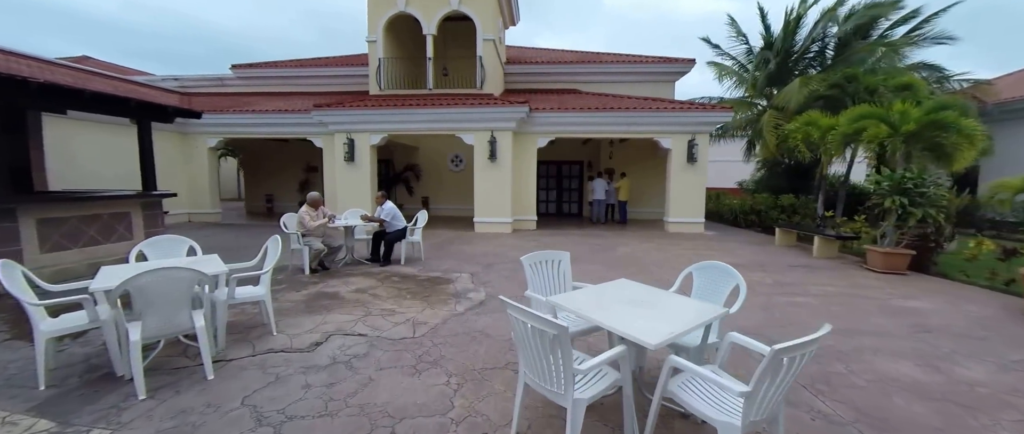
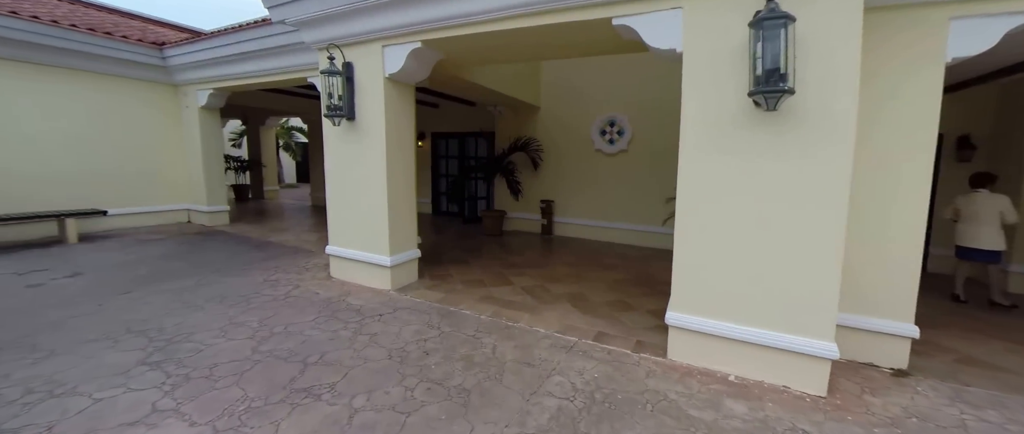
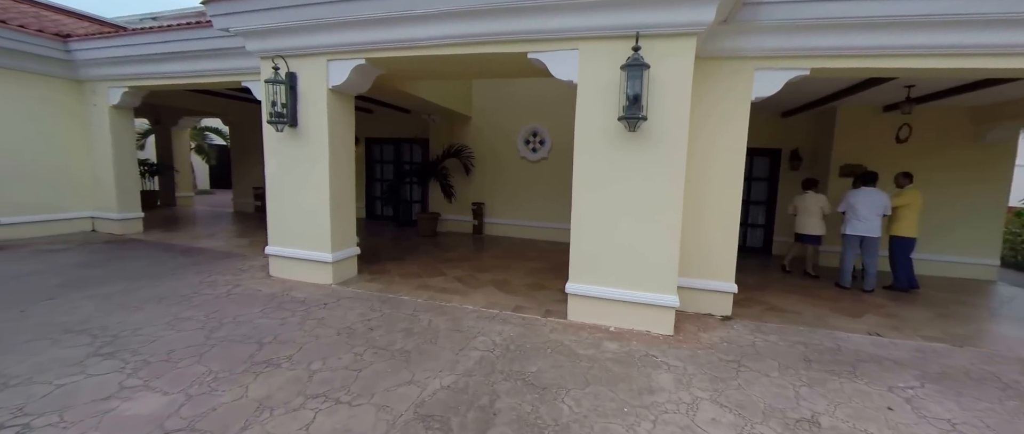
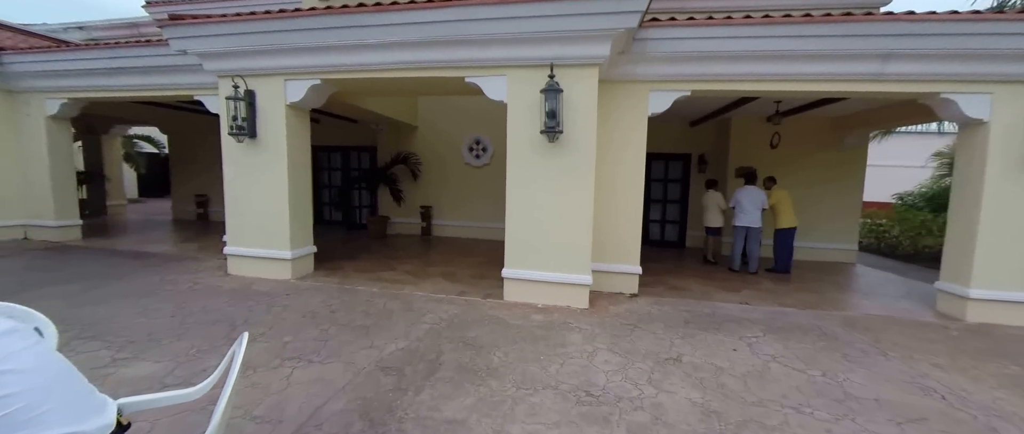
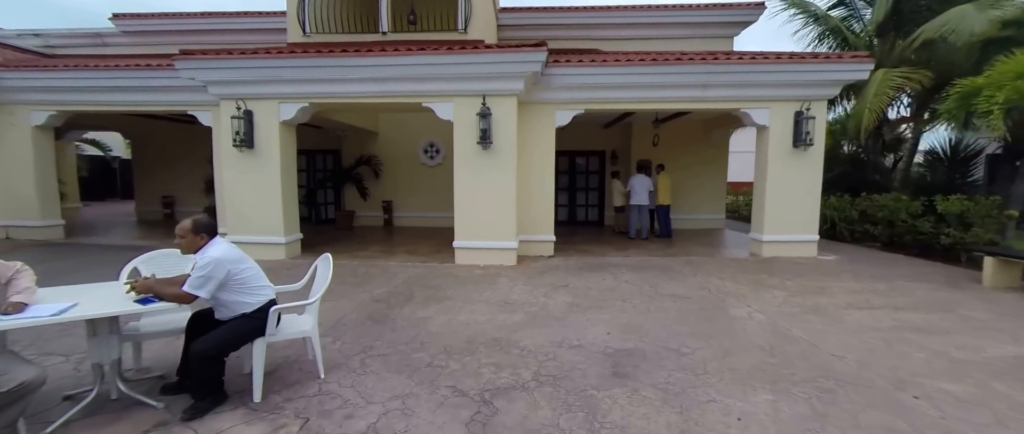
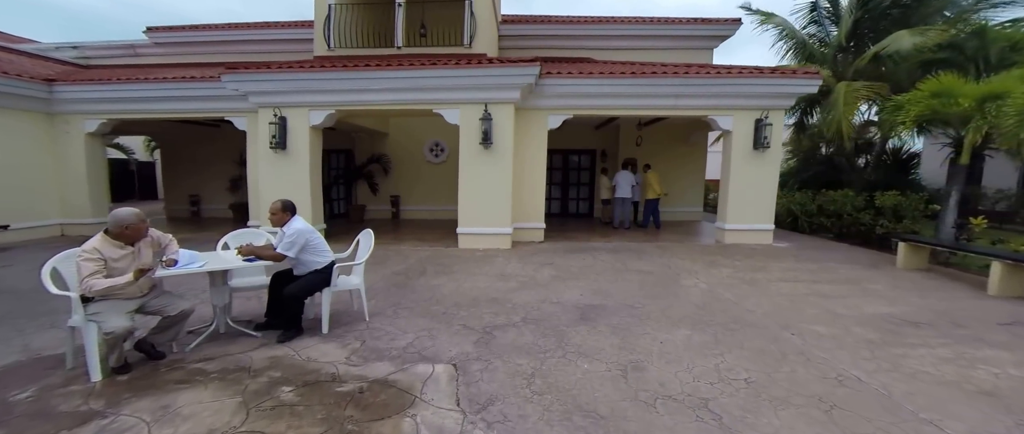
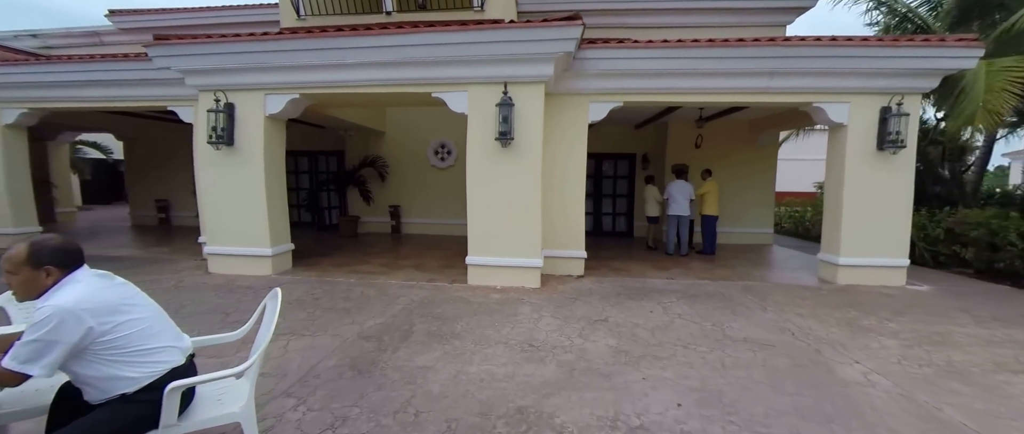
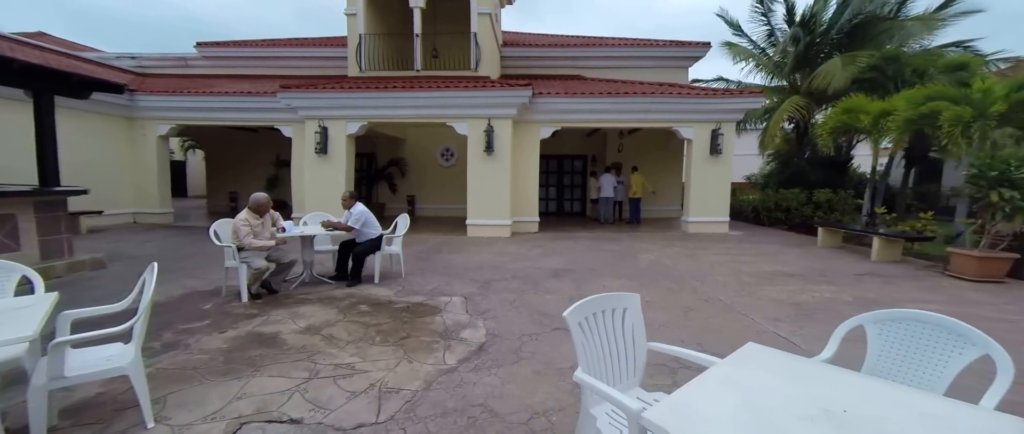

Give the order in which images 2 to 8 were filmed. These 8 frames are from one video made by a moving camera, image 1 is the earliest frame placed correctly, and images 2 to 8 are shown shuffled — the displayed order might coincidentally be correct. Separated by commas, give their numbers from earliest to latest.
8, 6, 5, 7, 4, 3, 2
